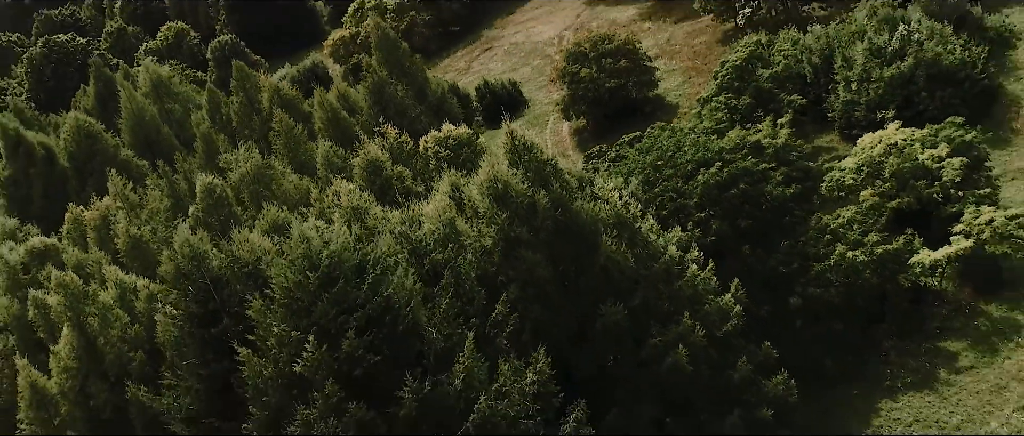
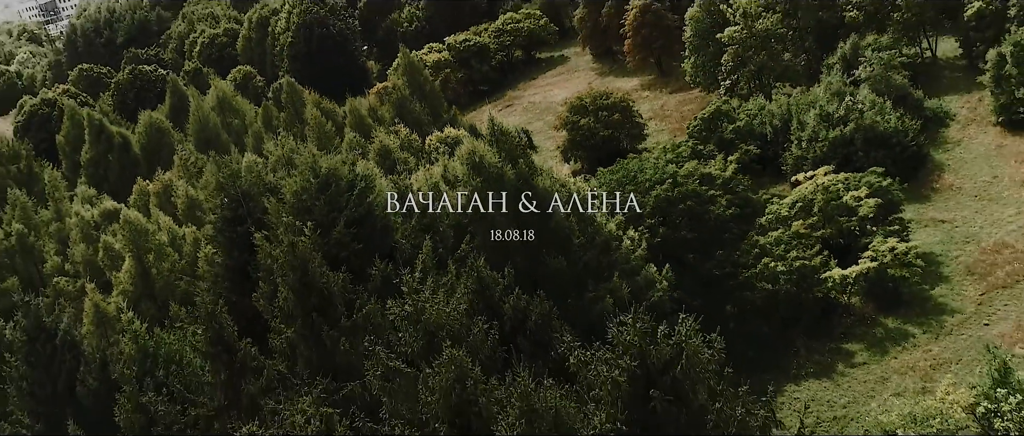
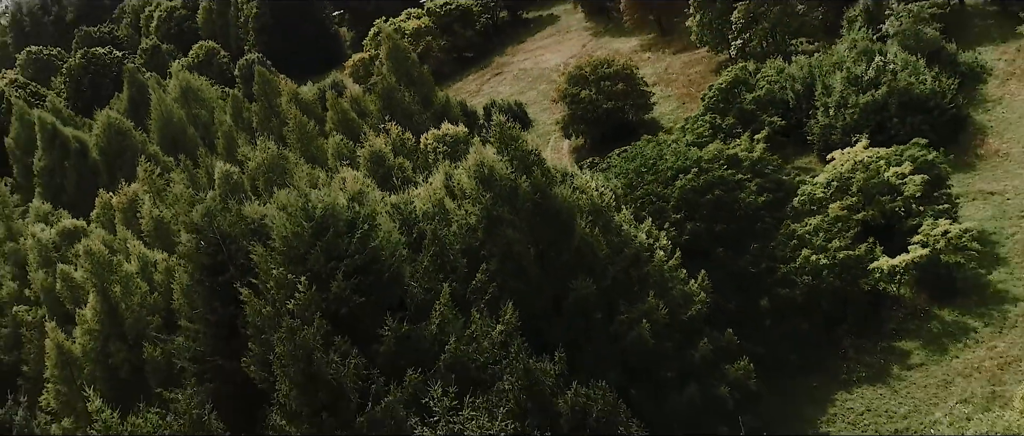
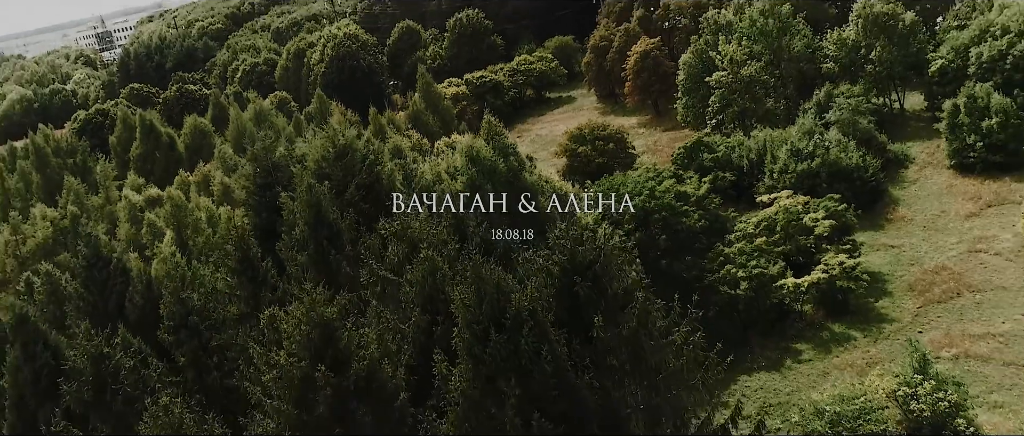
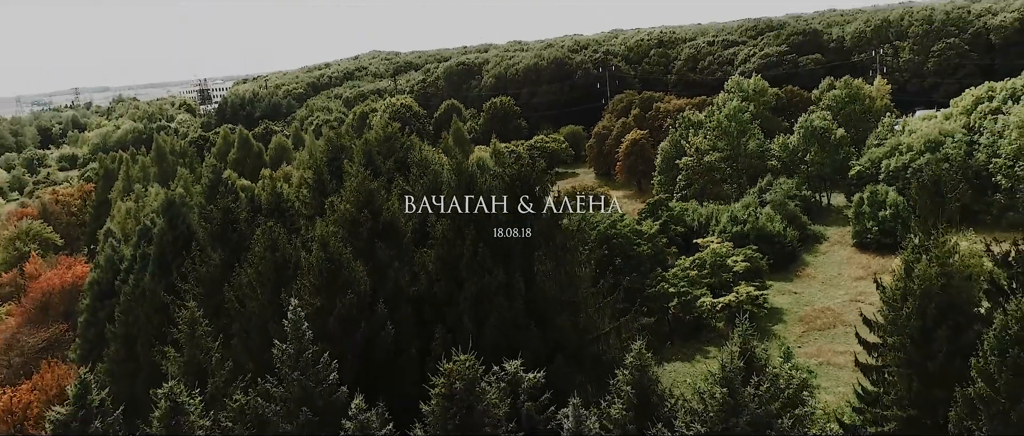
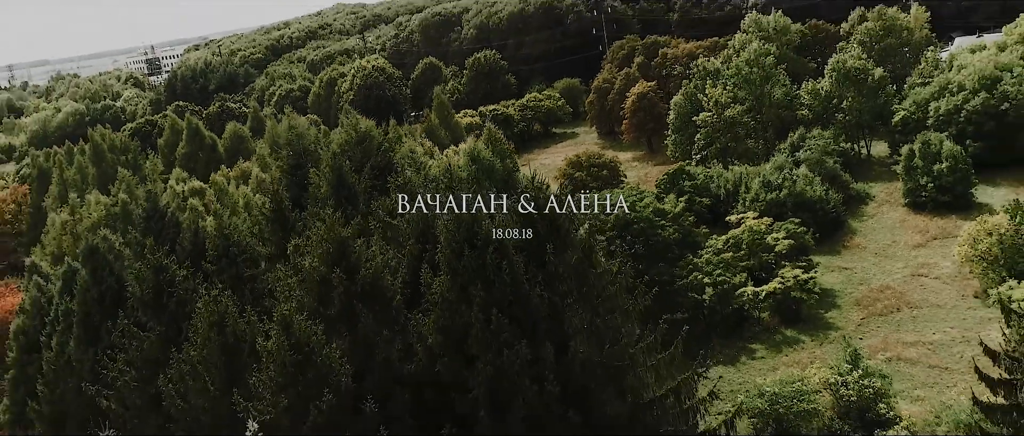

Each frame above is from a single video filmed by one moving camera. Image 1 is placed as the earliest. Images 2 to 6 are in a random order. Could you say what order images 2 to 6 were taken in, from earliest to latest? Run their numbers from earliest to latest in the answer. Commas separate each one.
3, 2, 4, 6, 5
